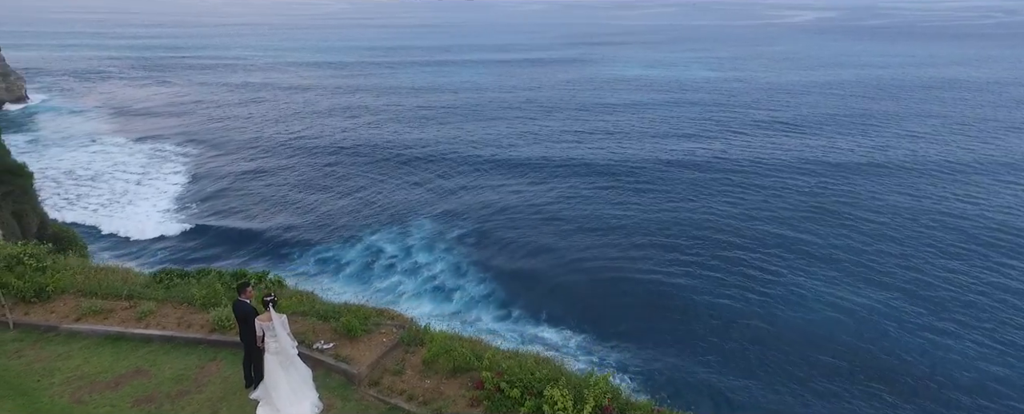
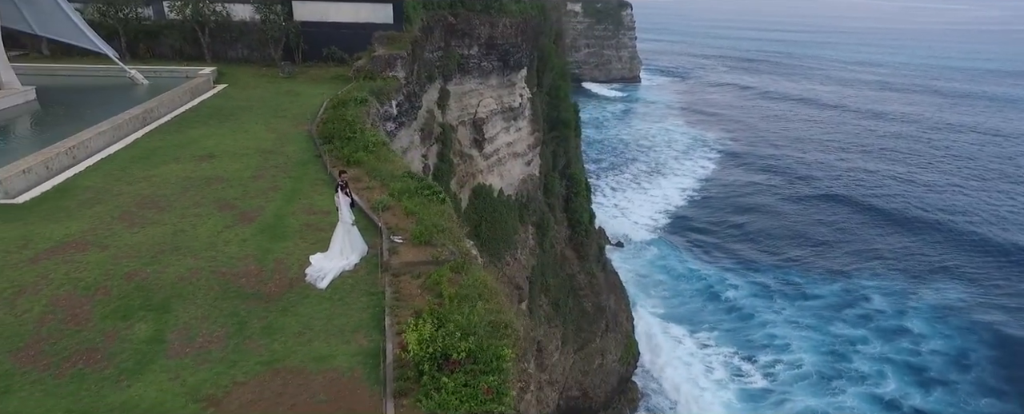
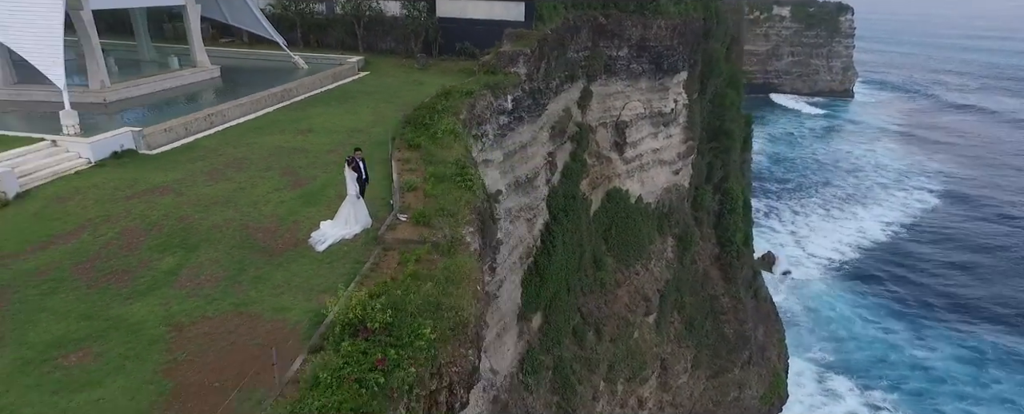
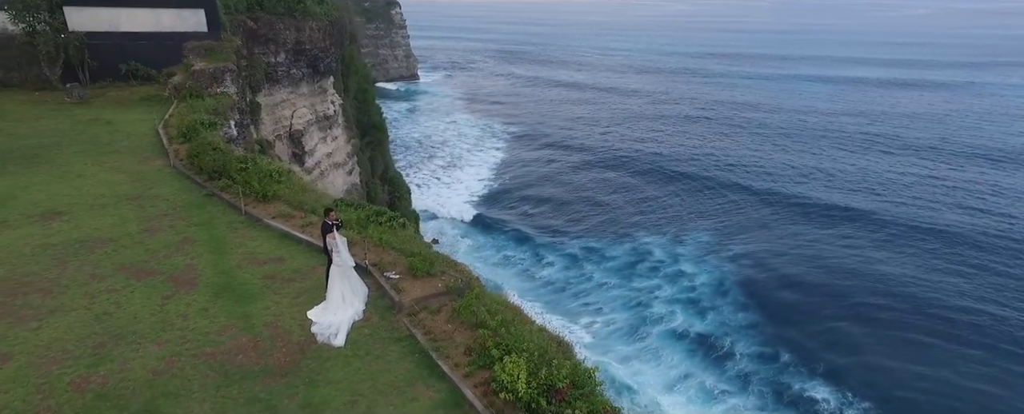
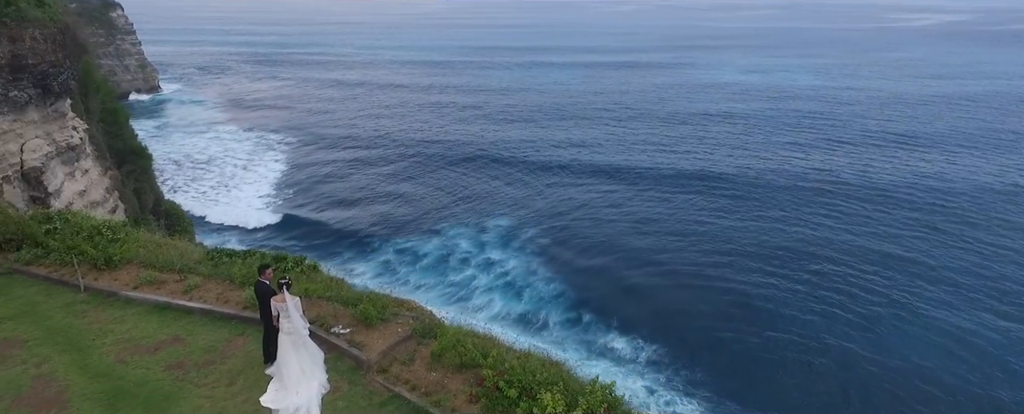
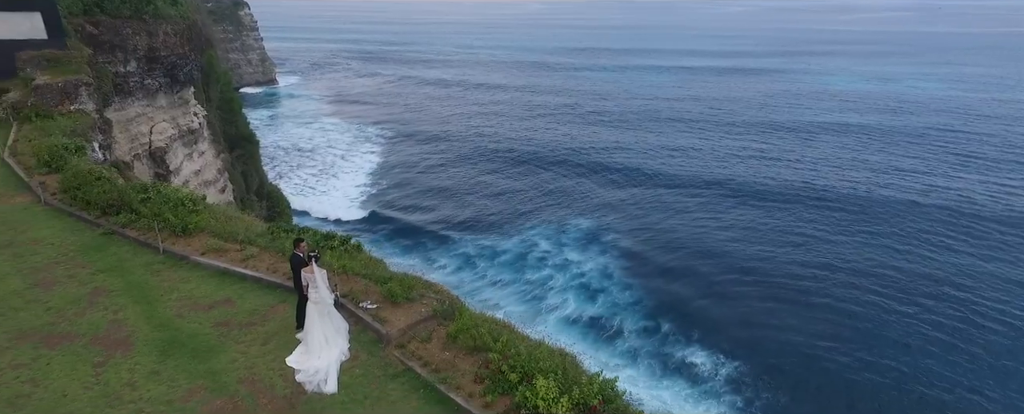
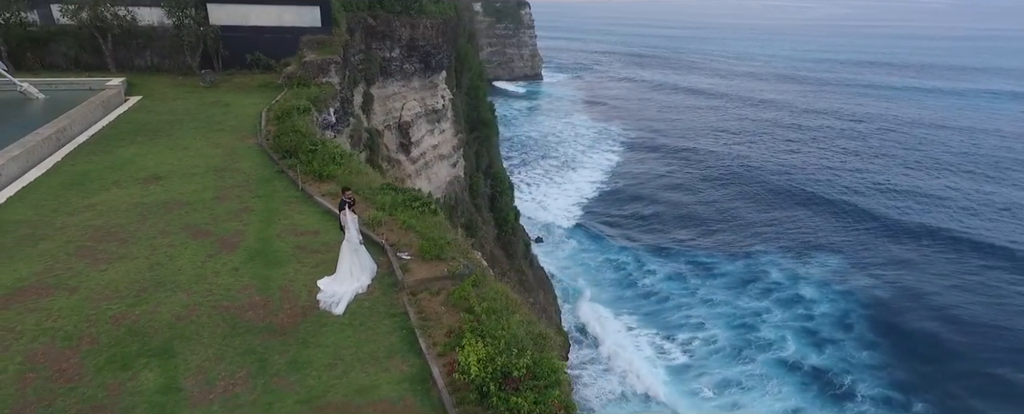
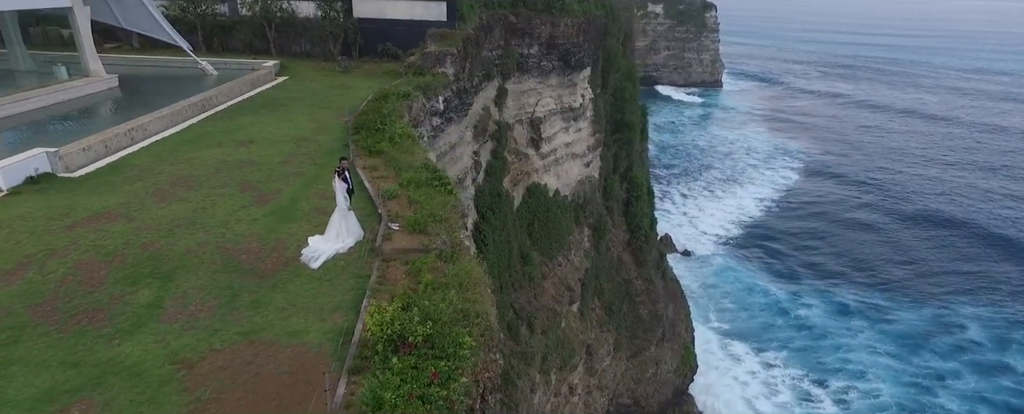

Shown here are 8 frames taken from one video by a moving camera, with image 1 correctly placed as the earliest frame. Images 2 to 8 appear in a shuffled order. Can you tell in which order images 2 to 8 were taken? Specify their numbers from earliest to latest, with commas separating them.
5, 6, 4, 7, 2, 8, 3
